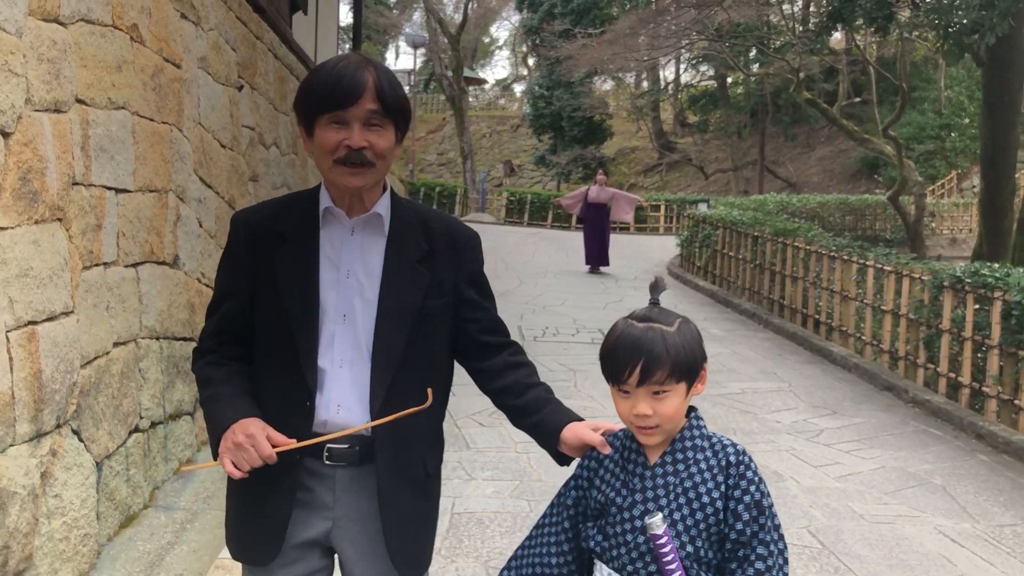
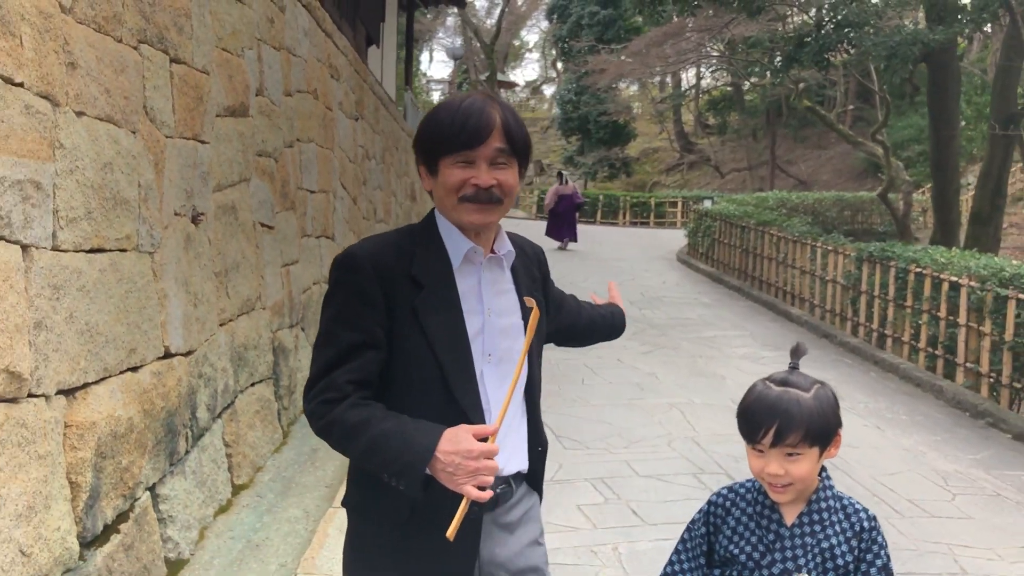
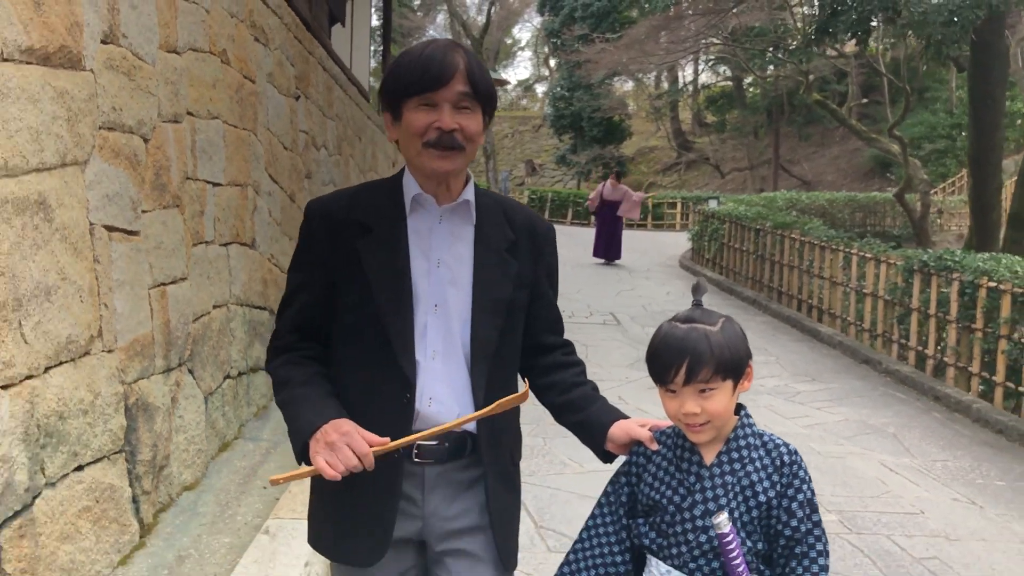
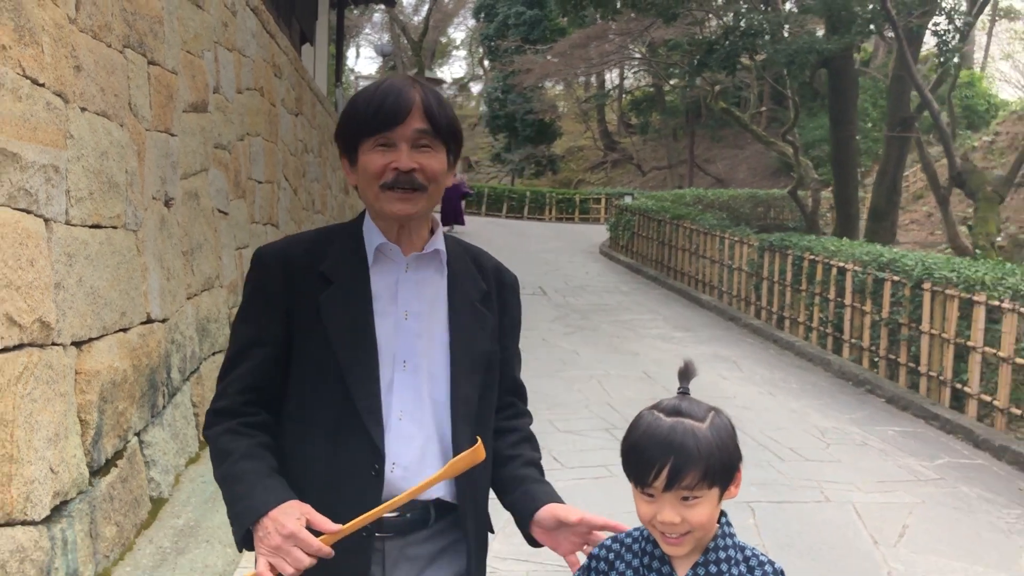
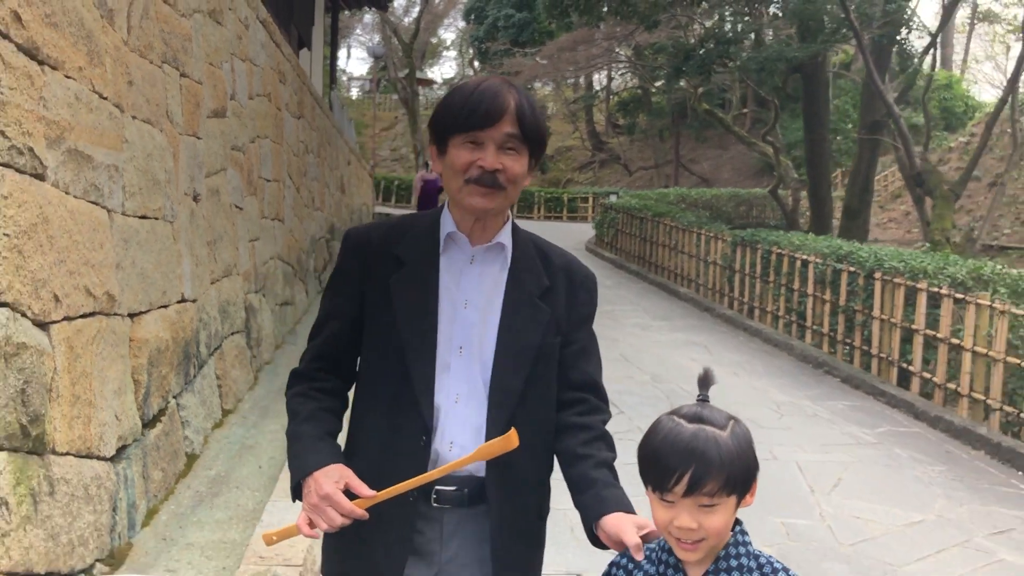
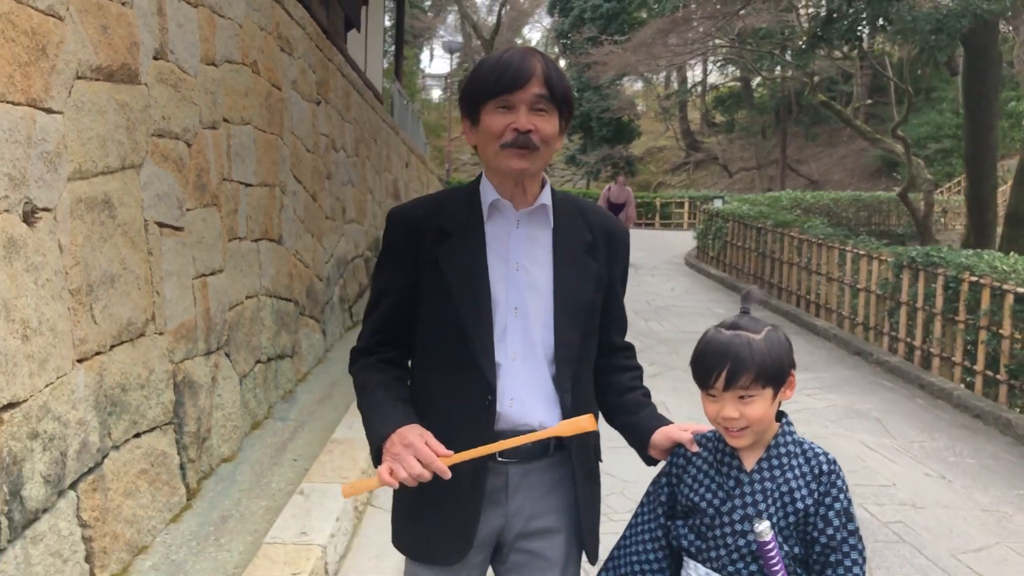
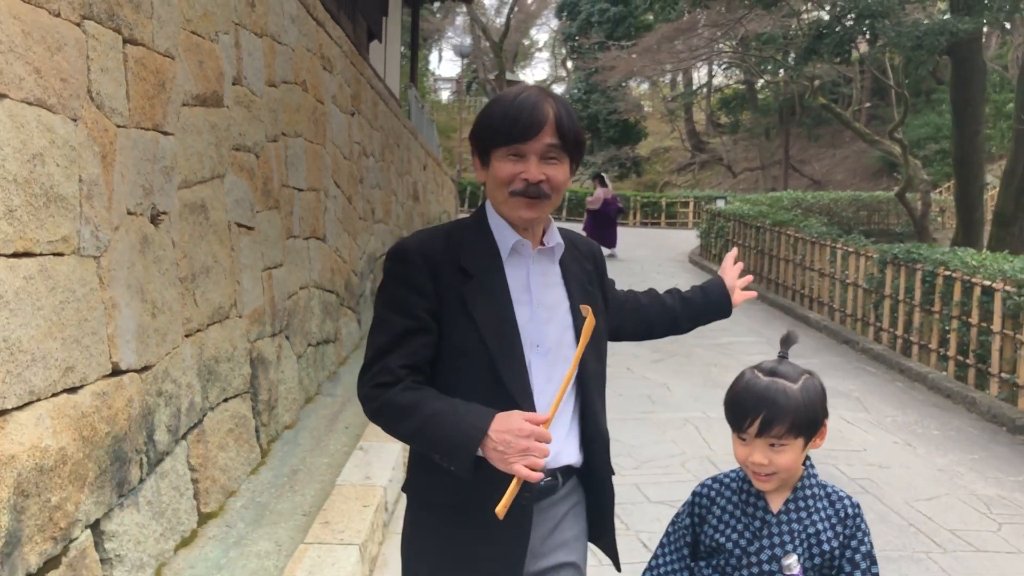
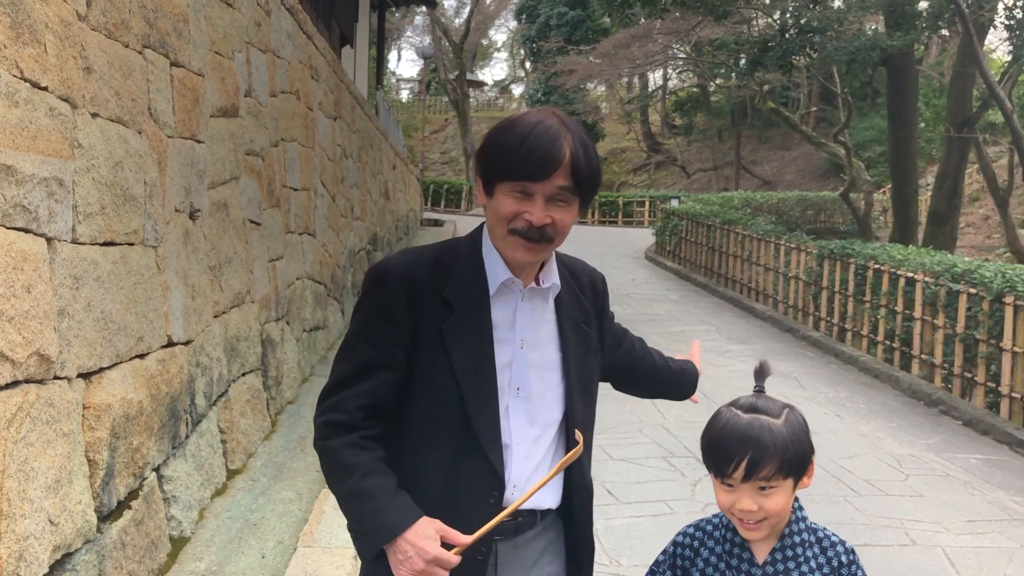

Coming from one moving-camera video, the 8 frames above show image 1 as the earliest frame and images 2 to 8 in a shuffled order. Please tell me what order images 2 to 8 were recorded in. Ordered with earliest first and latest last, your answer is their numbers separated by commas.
3, 6, 7, 2, 8, 4, 5
